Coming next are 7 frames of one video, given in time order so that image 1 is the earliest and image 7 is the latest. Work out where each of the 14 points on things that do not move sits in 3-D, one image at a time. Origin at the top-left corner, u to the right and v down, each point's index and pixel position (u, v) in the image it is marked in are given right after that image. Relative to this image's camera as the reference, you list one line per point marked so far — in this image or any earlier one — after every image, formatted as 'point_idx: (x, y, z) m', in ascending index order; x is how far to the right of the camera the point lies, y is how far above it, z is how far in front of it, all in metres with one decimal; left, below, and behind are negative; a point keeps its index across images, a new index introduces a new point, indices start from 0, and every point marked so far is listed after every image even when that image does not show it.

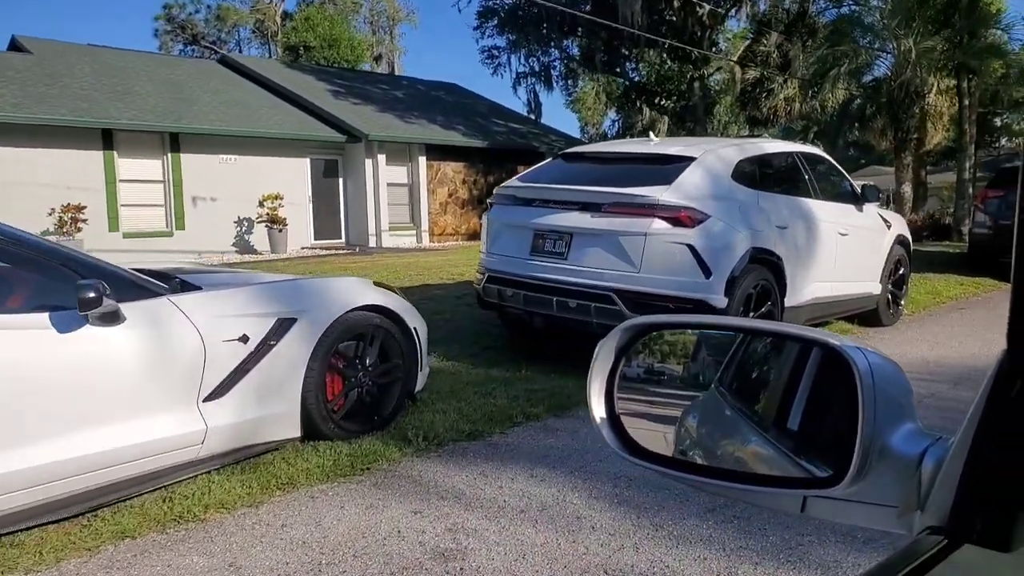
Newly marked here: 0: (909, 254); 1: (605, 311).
0: (+4.3, +0.4, +9.2) m
1: (+0.6, -0.2, +5.9) m
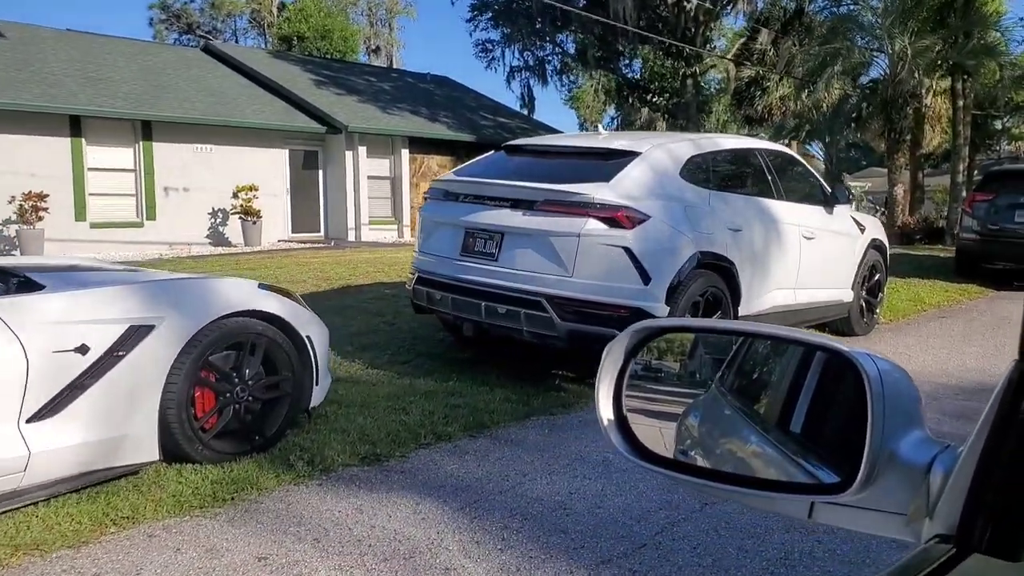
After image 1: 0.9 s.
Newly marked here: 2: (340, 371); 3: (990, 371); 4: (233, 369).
0: (+3.8, +0.3, +8.6) m
1: (+0.1, -0.2, +5.3) m
2: (-1.2, -0.6, +6.1) m
3: (+4.0, -0.7, +7.0) m
4: (-1.4, -0.4, +4.2) m
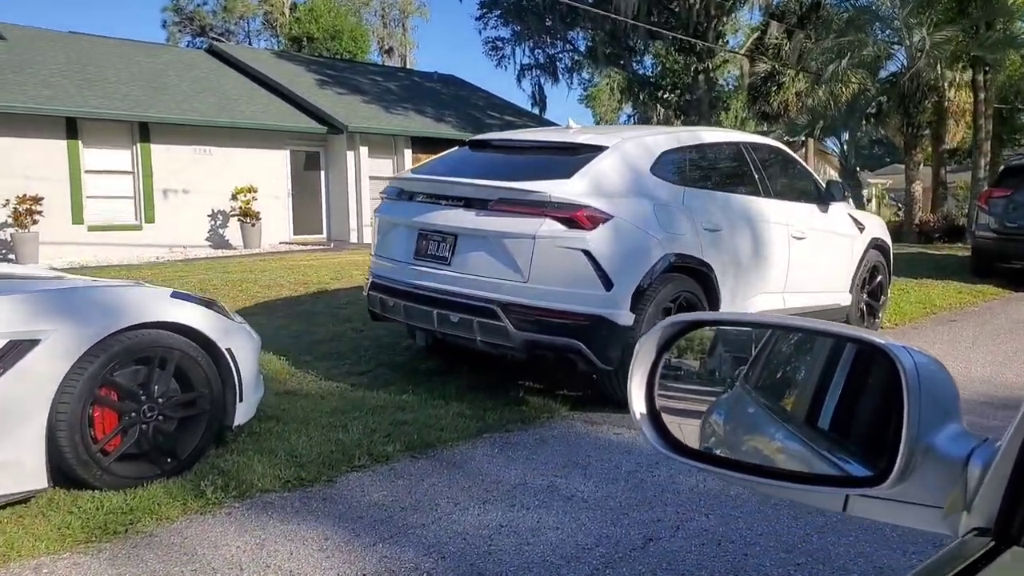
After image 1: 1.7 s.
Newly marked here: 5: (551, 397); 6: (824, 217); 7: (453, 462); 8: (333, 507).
0: (+3.6, +0.3, +8.1) m
1: (-0.1, -0.2, +4.9) m
2: (-1.5, -0.6, +5.7) m
3: (+3.7, -0.7, +6.5) m
4: (-1.7, -0.4, +3.9) m
5: (+0.2, -0.7, +5.5) m
6: (+2.6, +0.6, +6.9) m
7: (-0.3, -0.9, +4.3) m
8: (-0.8, -1.0, +3.7) m
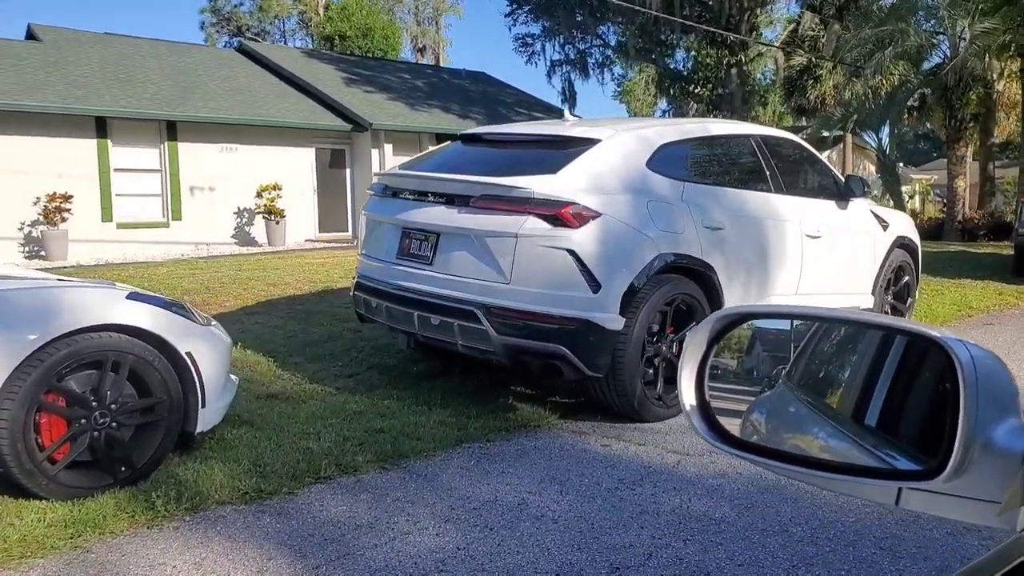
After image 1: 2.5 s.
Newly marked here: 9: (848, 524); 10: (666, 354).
0: (+3.7, +0.2, +7.7) m
1: (-0.2, -0.2, +4.7) m
2: (-1.5, -0.6, +5.5) m
3: (+3.7, -0.7, +6.1) m
4: (-1.8, -0.5, +3.7) m
5: (+0.2, -0.7, +5.2) m
6: (+2.6, +0.6, +6.5) m
7: (-0.4, -0.9, +4.0) m
8: (-0.9, -1.0, +3.5) m
9: (+1.4, -1.0, +3.5) m
10: (+0.9, -0.4, +5.0) m
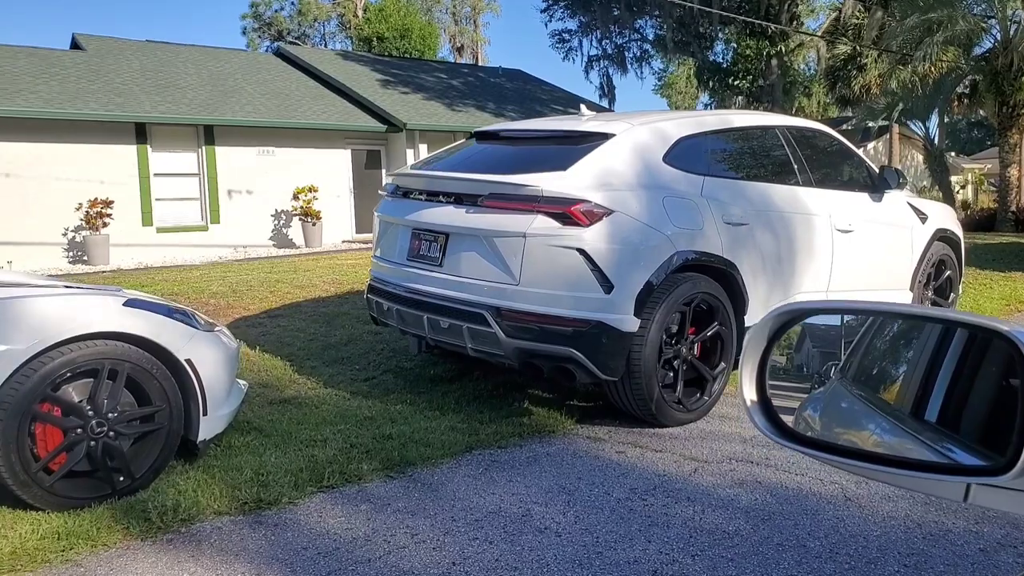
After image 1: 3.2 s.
0: (+3.9, +0.3, +7.3) m
1: (-0.2, -0.2, +4.5) m
2: (-1.4, -0.7, +5.4) m
3: (+3.8, -0.7, +5.8) m
4: (-1.8, -0.5, +3.6) m
5: (+0.3, -0.7, +5.1) m
6: (+2.7, +0.6, +6.2) m
7: (-0.4, -0.9, +3.9) m
8: (-0.9, -1.0, +3.4) m
9: (+1.4, -1.0, +3.2) m
10: (+1.0, -0.4, +4.8) m
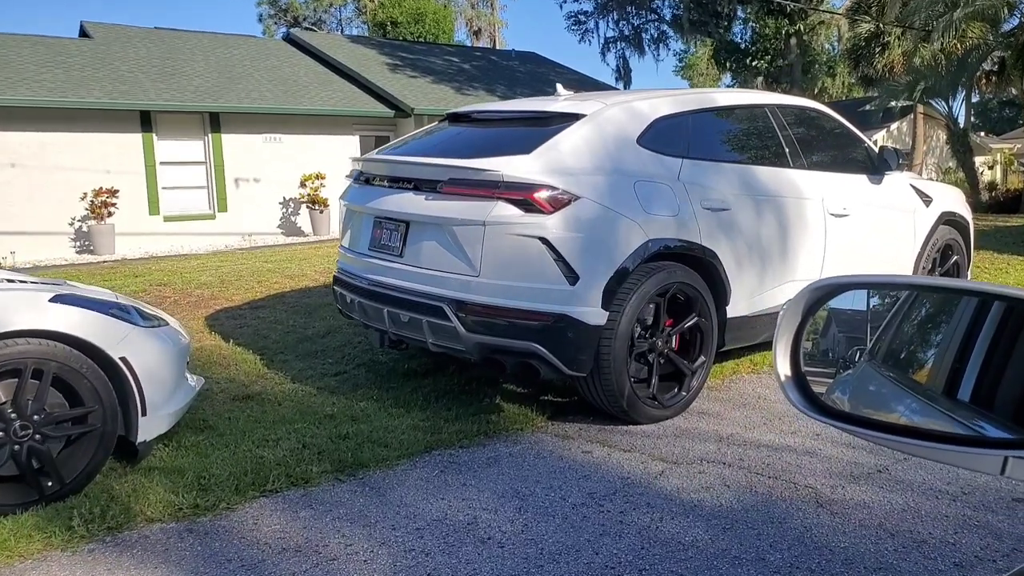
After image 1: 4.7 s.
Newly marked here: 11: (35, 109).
0: (+3.7, +0.4, +7.0) m
1: (-0.4, -0.2, +4.3) m
2: (-1.6, -0.6, +5.2) m
3: (+3.7, -0.6, +5.4) m
4: (-2.0, -0.5, +3.4) m
5: (+0.1, -0.7, +4.8) m
6: (+2.5, +0.7, +5.9) m
7: (-0.6, -0.9, +3.7) m
8: (-1.1, -1.0, +3.2) m
9: (+1.2, -0.9, +3.0) m
10: (+0.8, -0.3, +4.5) m
11: (-7.9, +3.0, +14.0) m
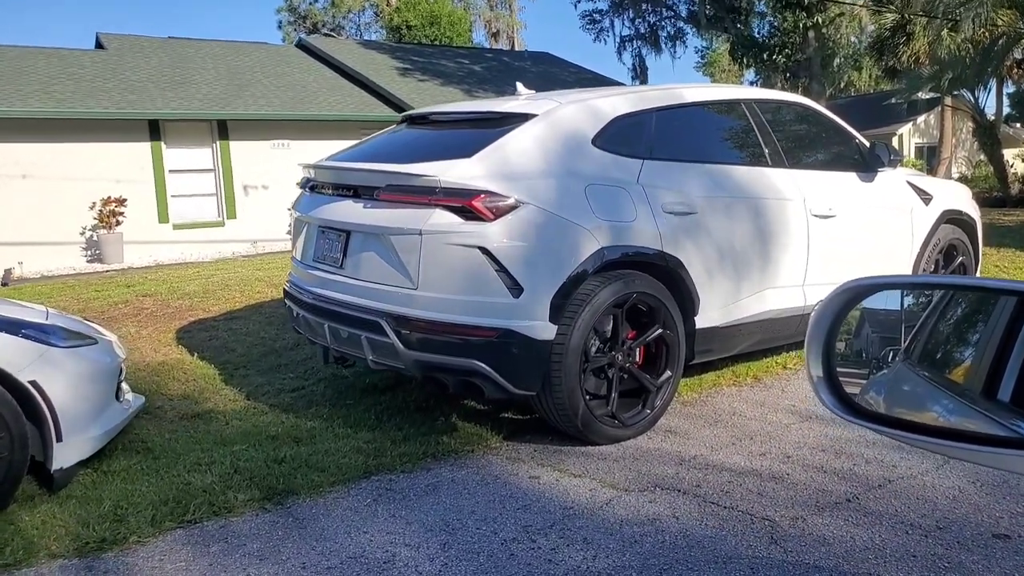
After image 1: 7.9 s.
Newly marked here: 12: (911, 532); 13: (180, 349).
0: (+3.6, +0.4, +6.6) m
1: (-0.6, -0.3, +4.0) m
2: (-1.8, -0.7, +5.0) m
3: (+3.5, -0.6, +5.0) m
4: (-2.3, -0.5, +3.2) m
5: (-0.1, -0.7, +4.6) m
6: (+2.3, +0.7, +5.6) m
7: (-0.9, -0.9, +3.4) m
8: (-1.4, -1.0, +2.9) m
9: (+0.9, -1.0, +2.7) m
10: (+0.6, -0.4, +4.2) m
11: (-7.9, +2.8, +14.0) m
12: (+1.5, -0.9, +3.1) m
13: (-2.5, -0.4, +6.3) m
